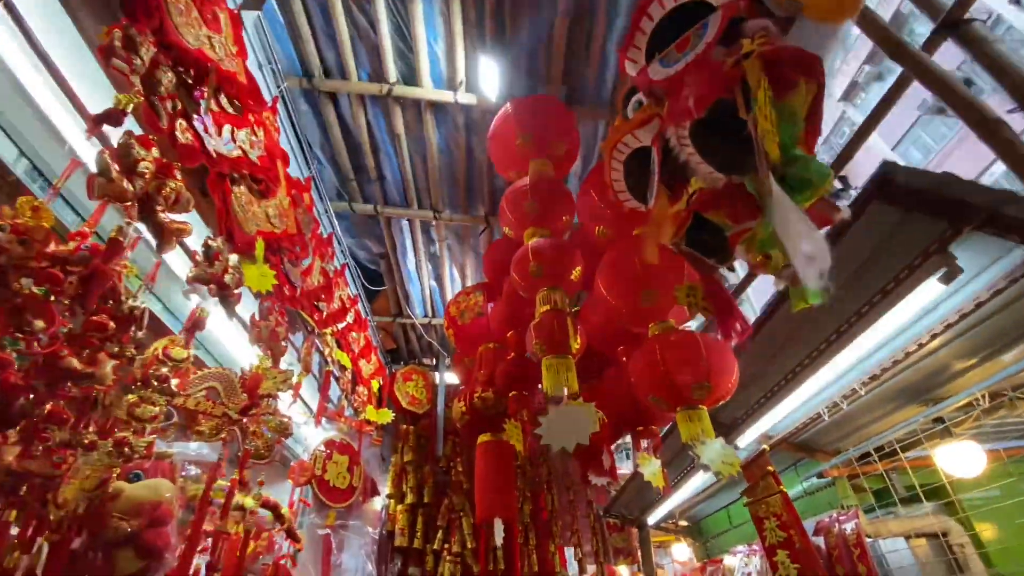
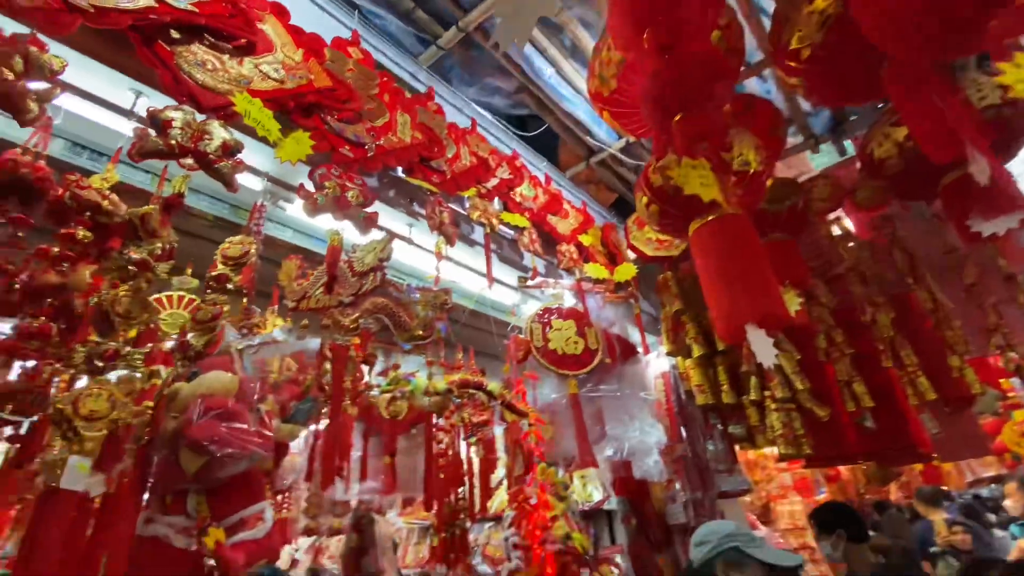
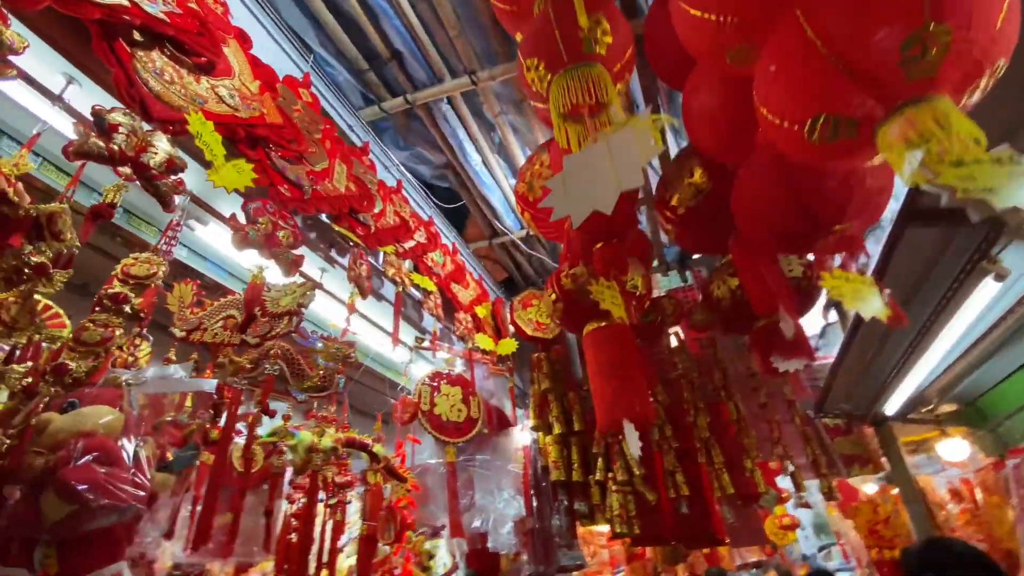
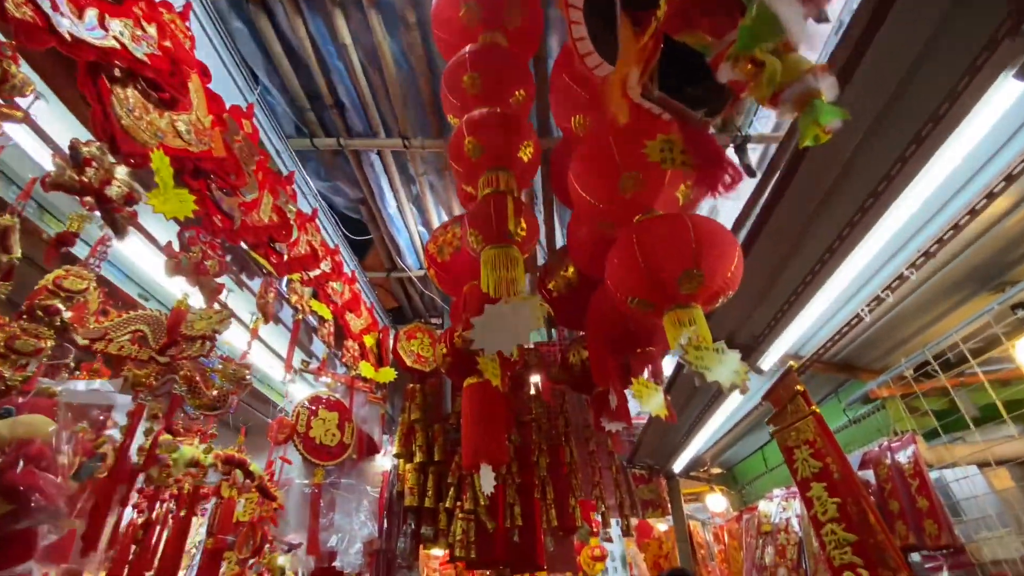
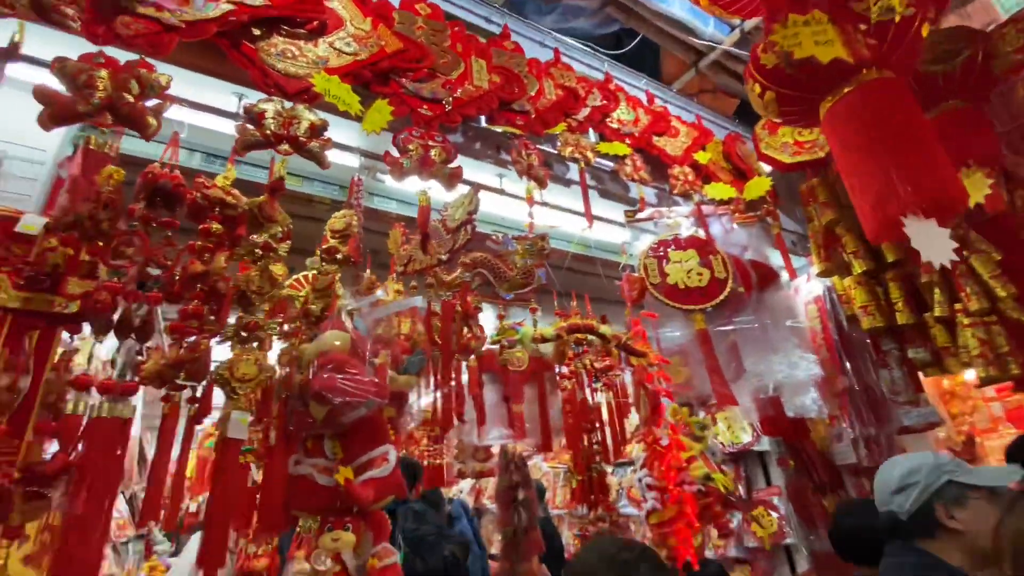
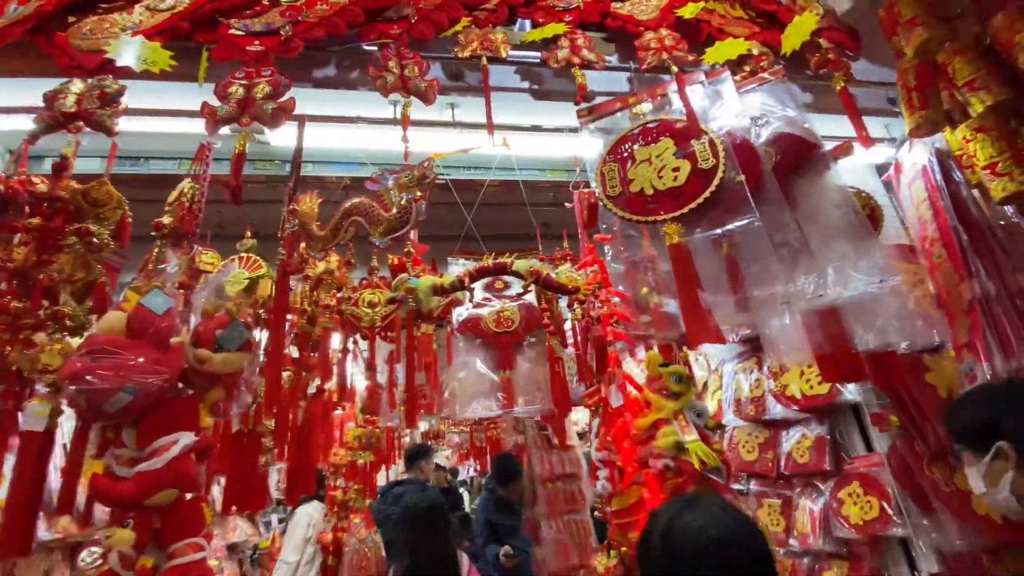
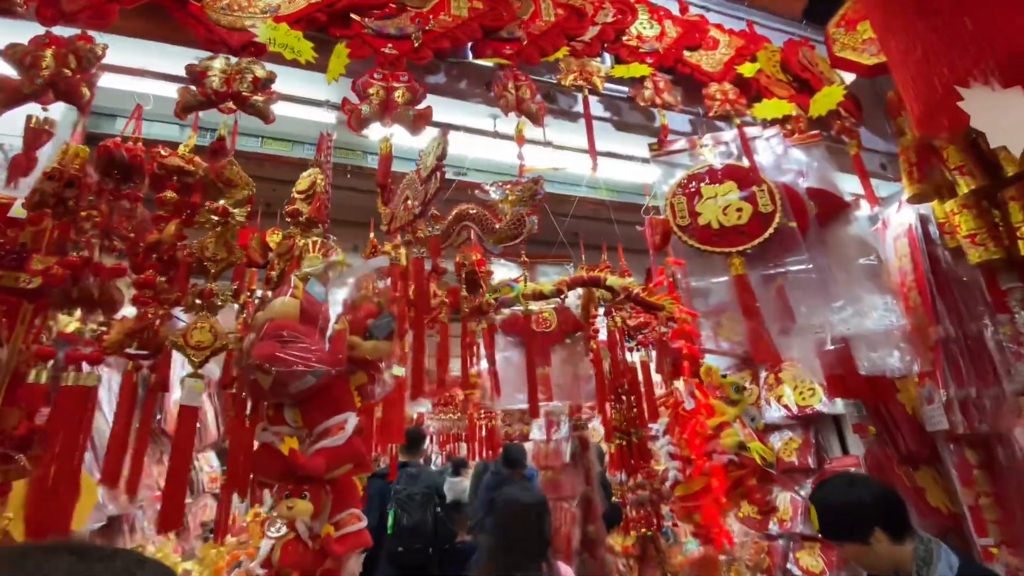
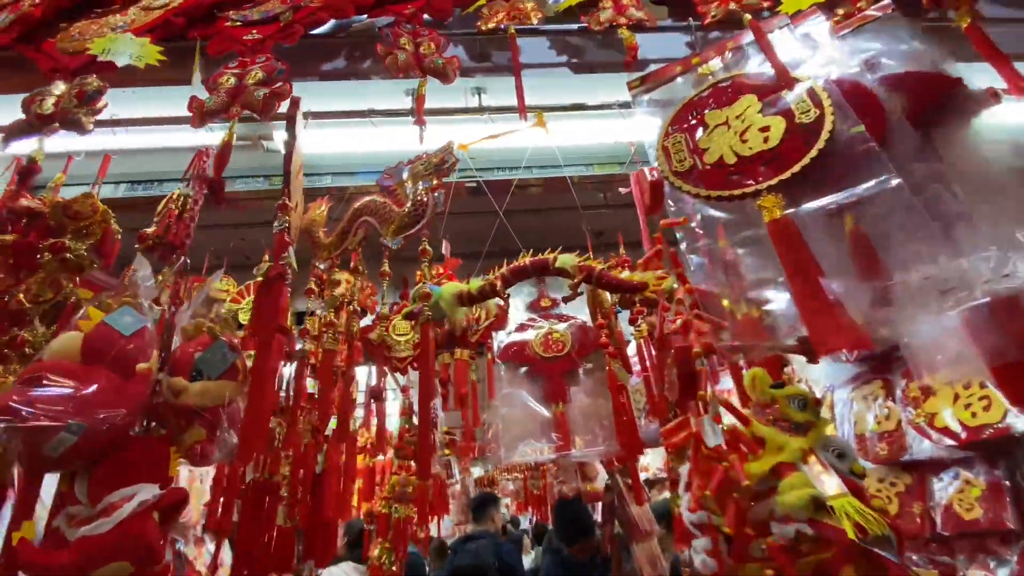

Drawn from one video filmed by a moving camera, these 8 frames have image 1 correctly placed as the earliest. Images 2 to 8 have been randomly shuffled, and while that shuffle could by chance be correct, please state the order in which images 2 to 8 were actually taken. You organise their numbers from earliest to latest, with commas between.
4, 3, 2, 5, 7, 6, 8
